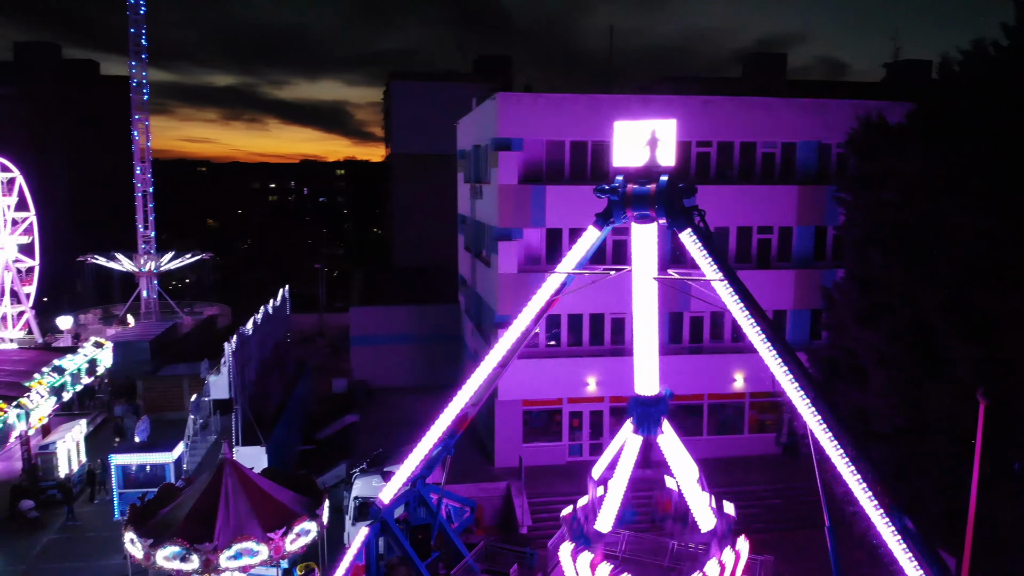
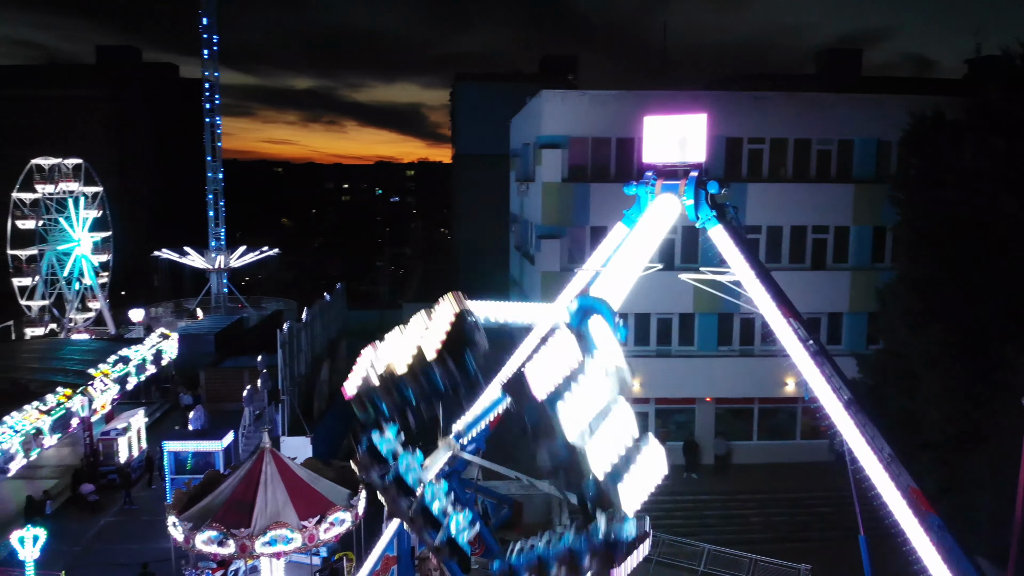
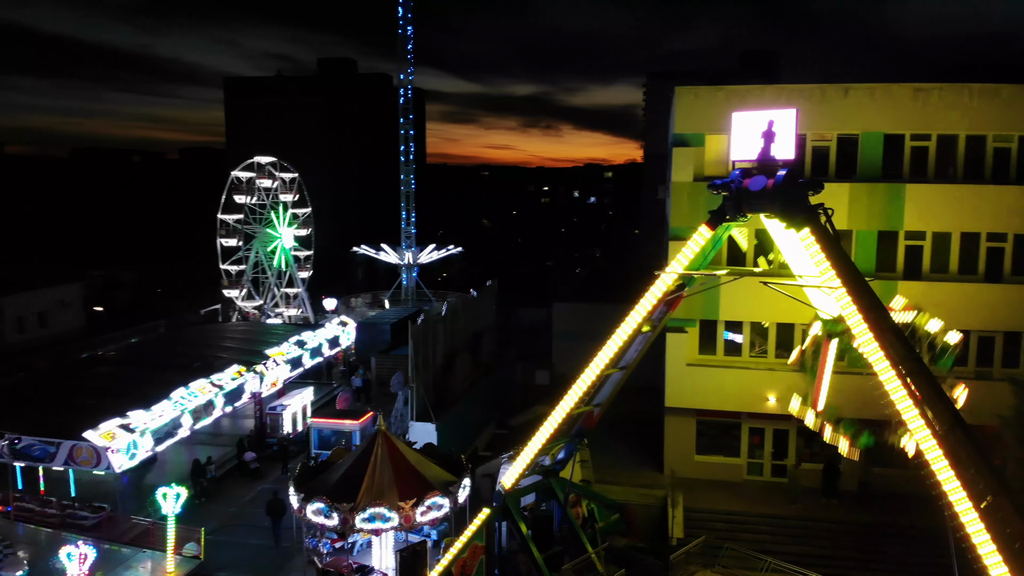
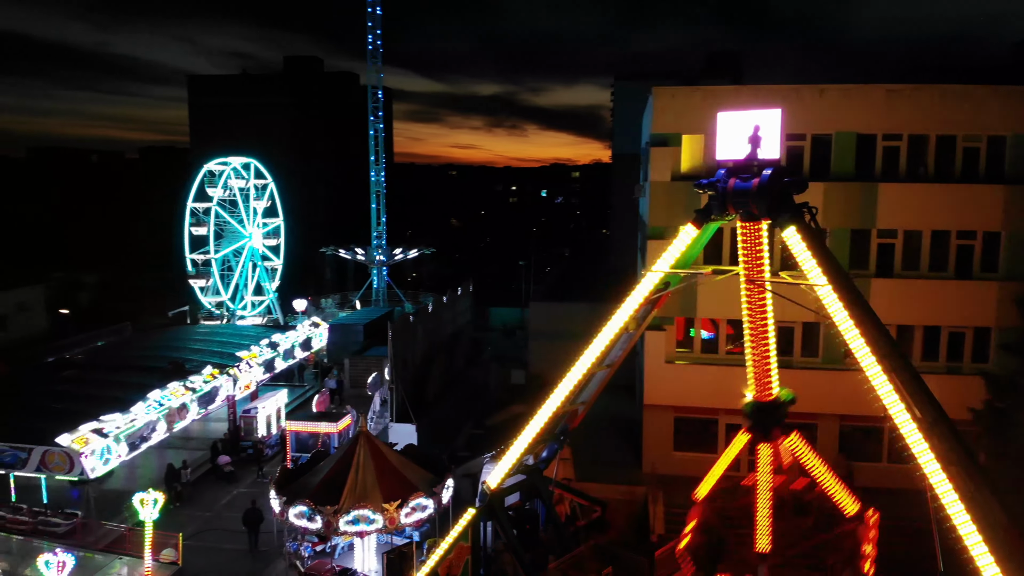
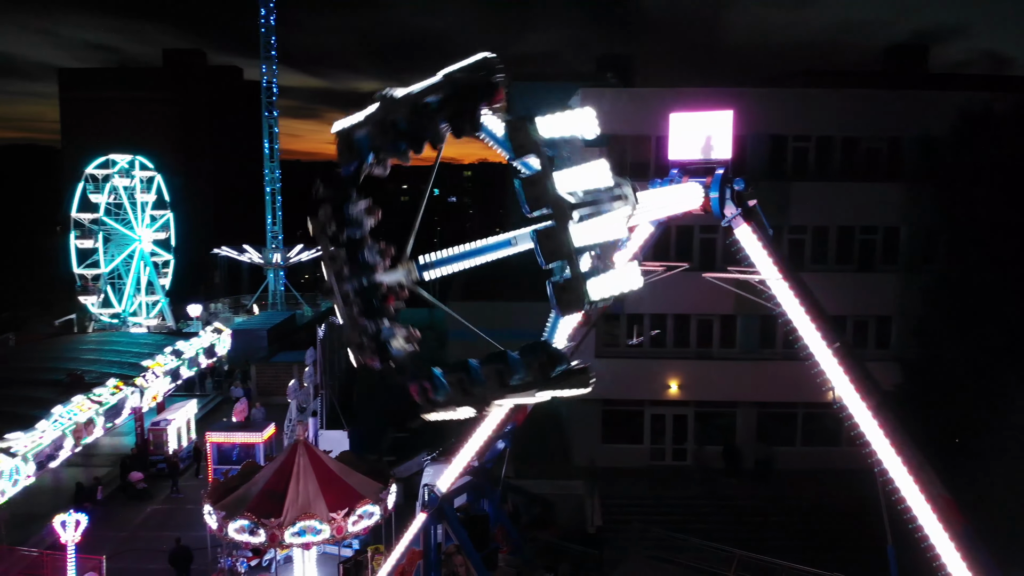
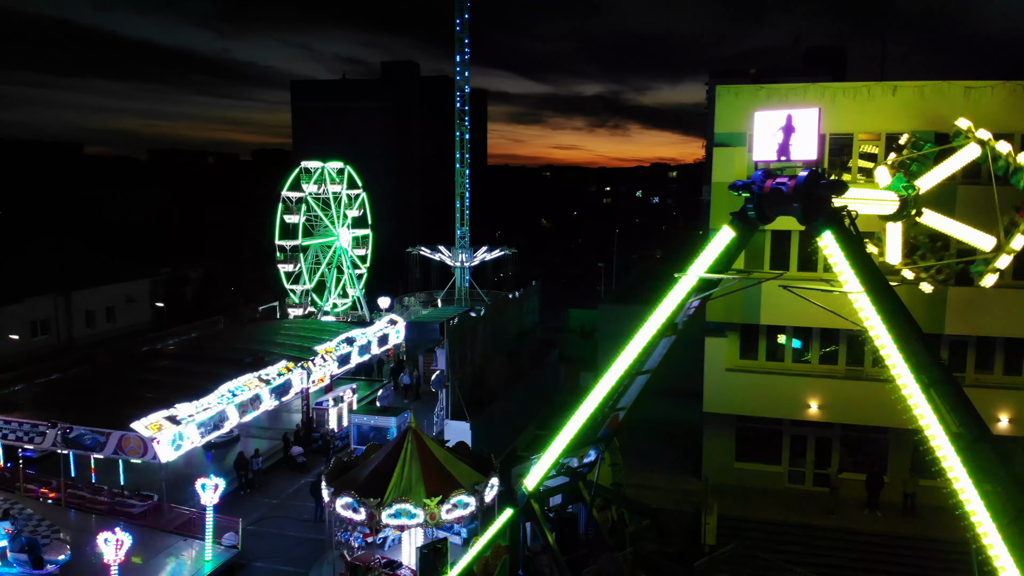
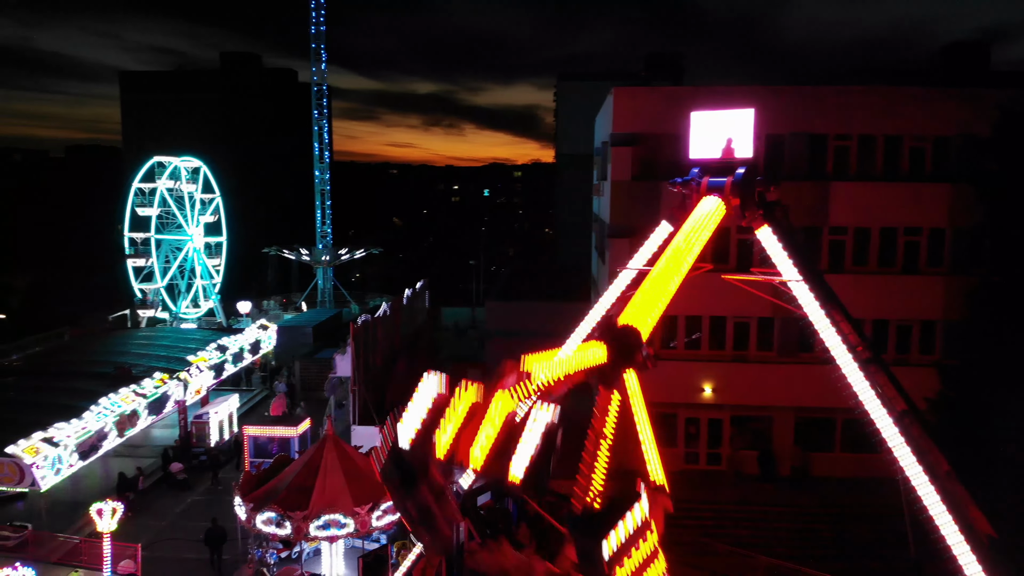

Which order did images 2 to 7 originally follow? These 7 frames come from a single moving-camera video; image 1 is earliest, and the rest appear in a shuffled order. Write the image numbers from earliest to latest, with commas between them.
2, 5, 7, 4, 3, 6
